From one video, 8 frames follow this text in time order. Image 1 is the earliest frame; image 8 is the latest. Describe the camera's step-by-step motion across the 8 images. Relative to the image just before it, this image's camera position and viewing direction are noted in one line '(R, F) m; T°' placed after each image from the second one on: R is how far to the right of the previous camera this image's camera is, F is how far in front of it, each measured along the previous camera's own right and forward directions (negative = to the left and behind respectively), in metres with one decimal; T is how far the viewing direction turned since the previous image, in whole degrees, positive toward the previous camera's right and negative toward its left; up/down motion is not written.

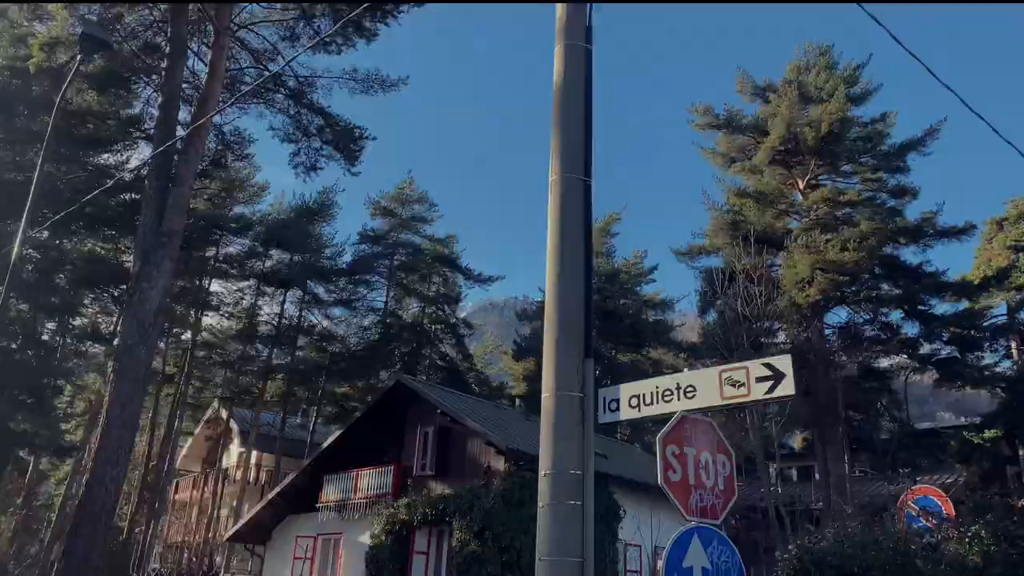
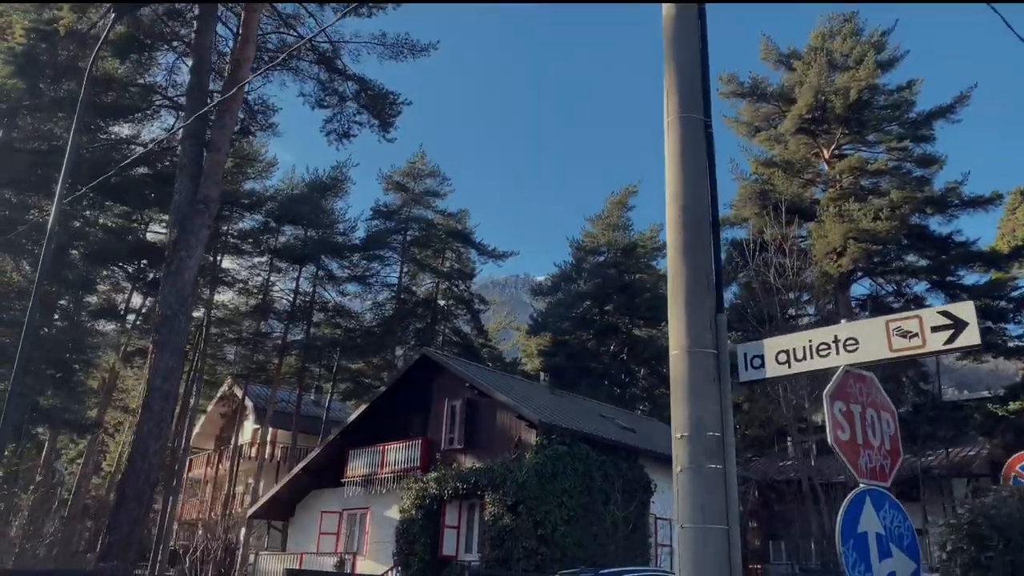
(-0.8, +0.4) m; 0°
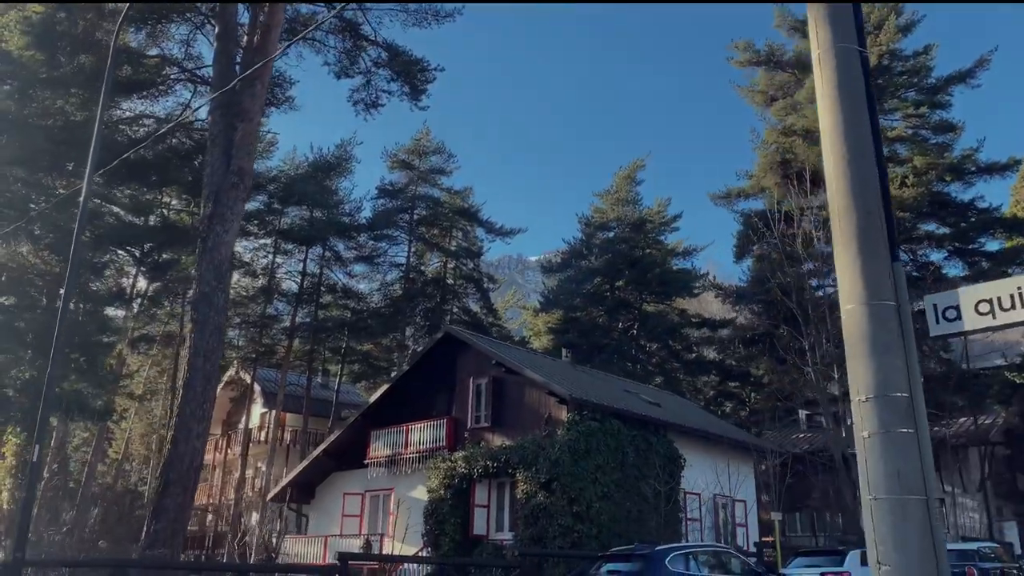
(-0.9, +0.5) m; +1°
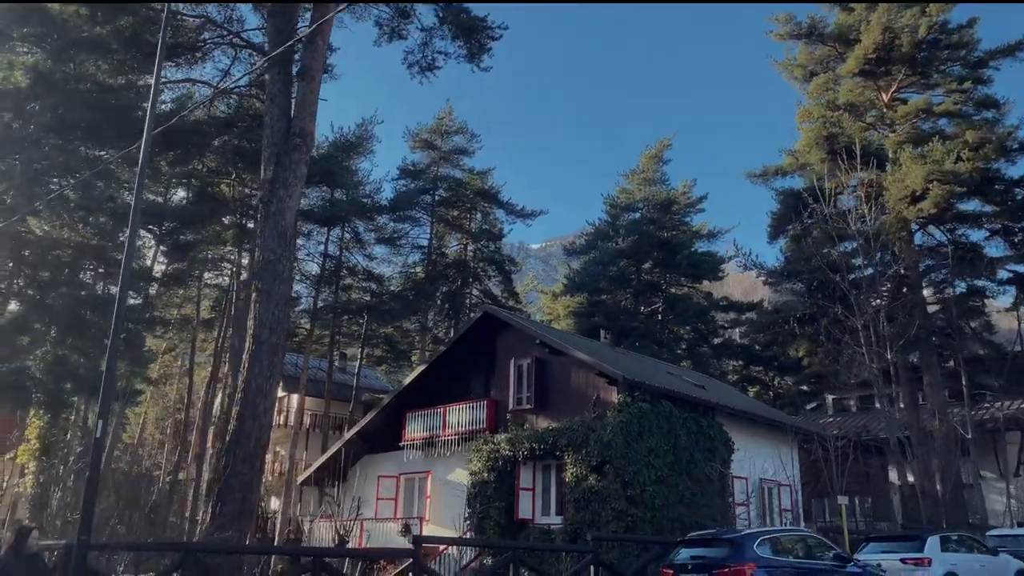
(-1.2, +0.7) m; 0°
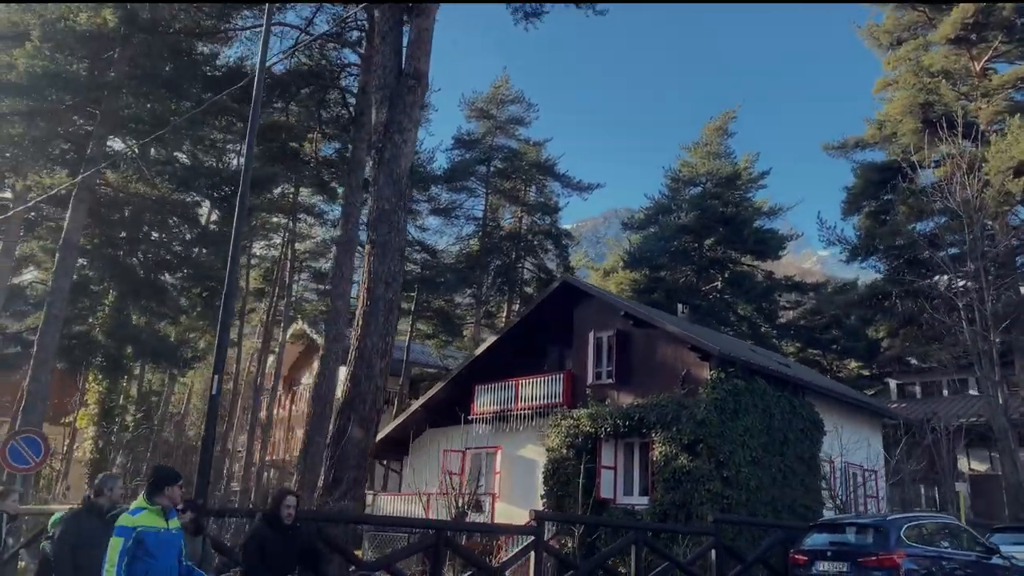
(-1.4, +0.9) m; -2°
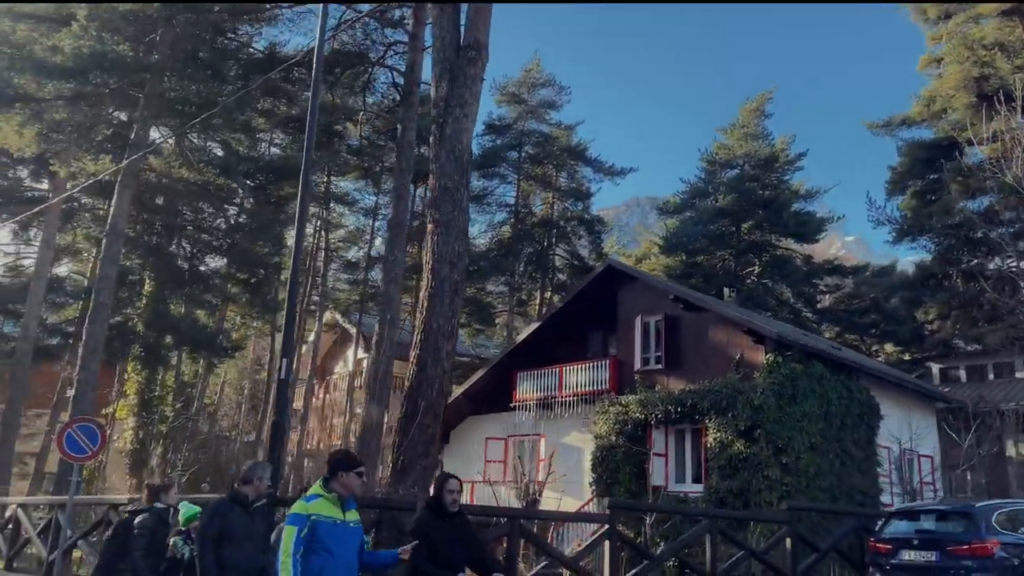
(-0.6, +0.4) m; -1°
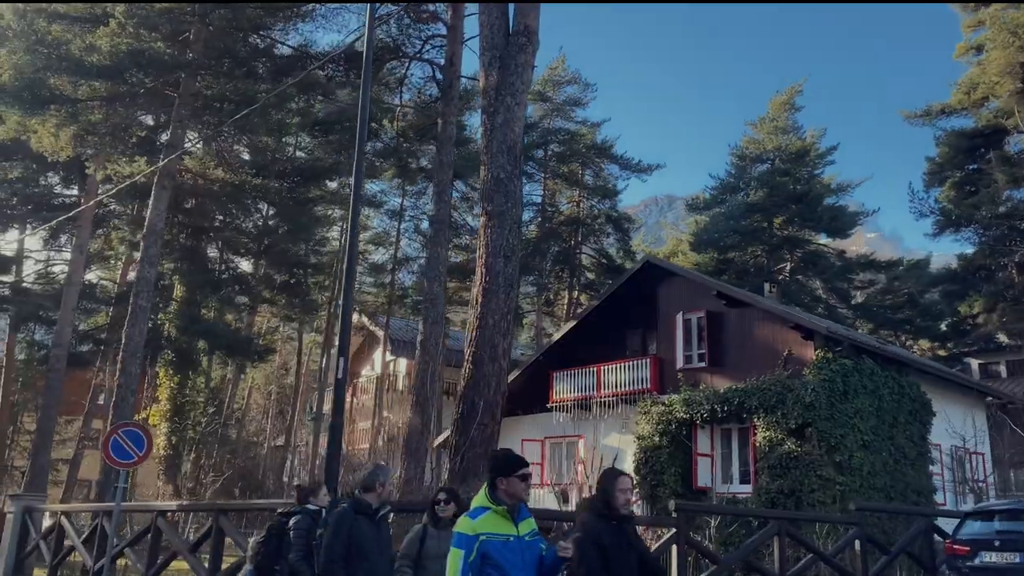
(-0.5, +0.4) m; -1°
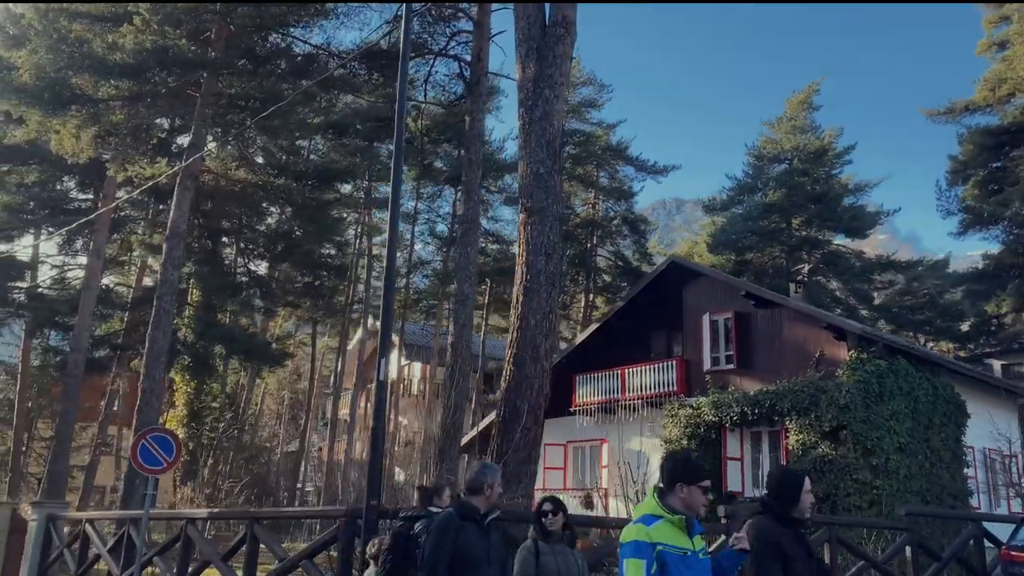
(-0.4, +0.3) m; -1°
